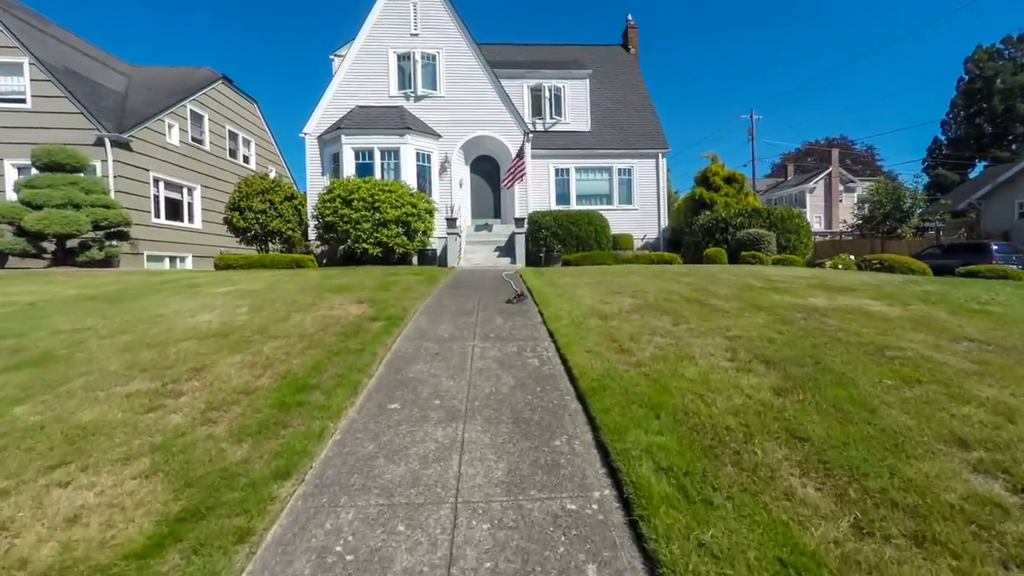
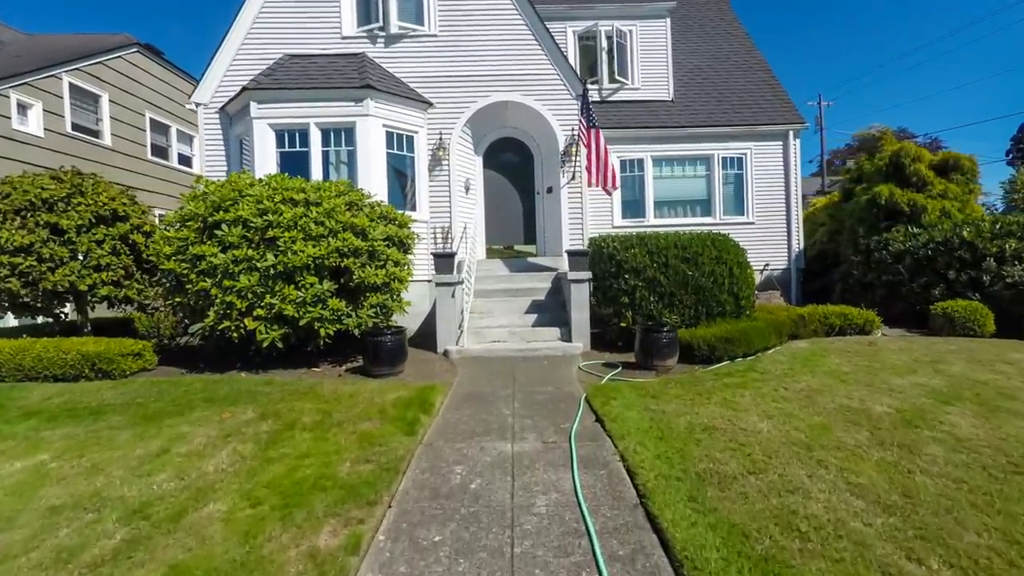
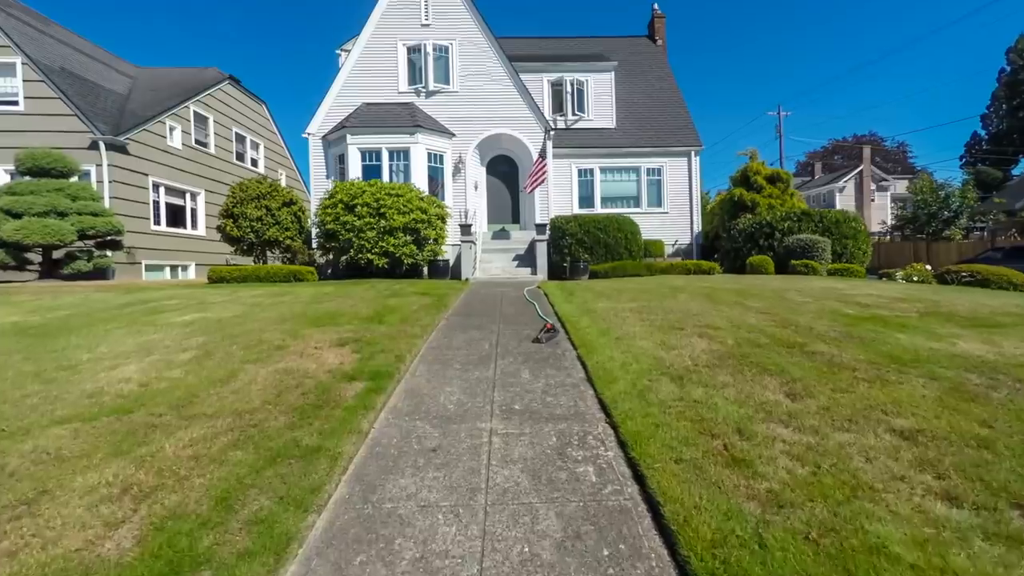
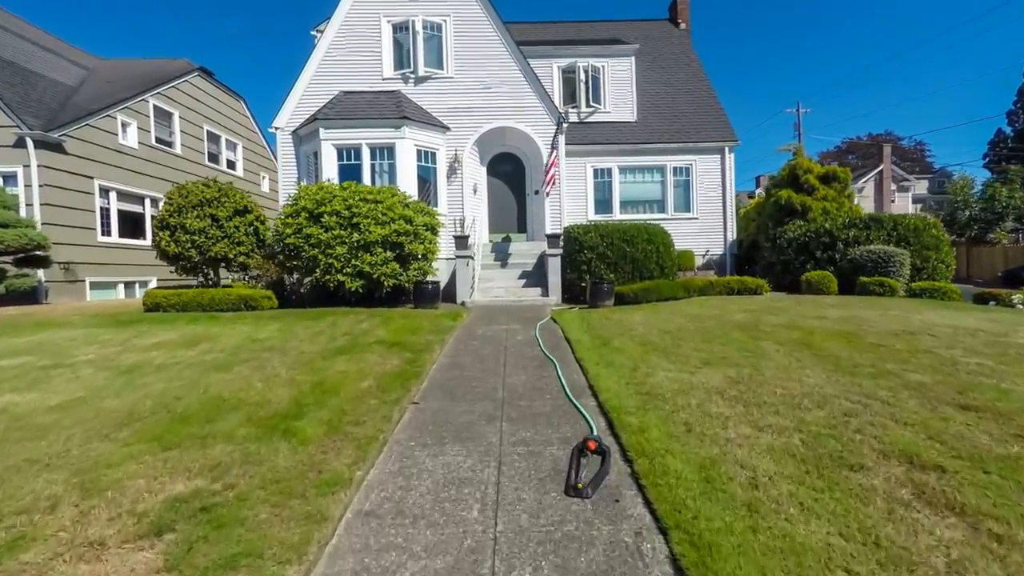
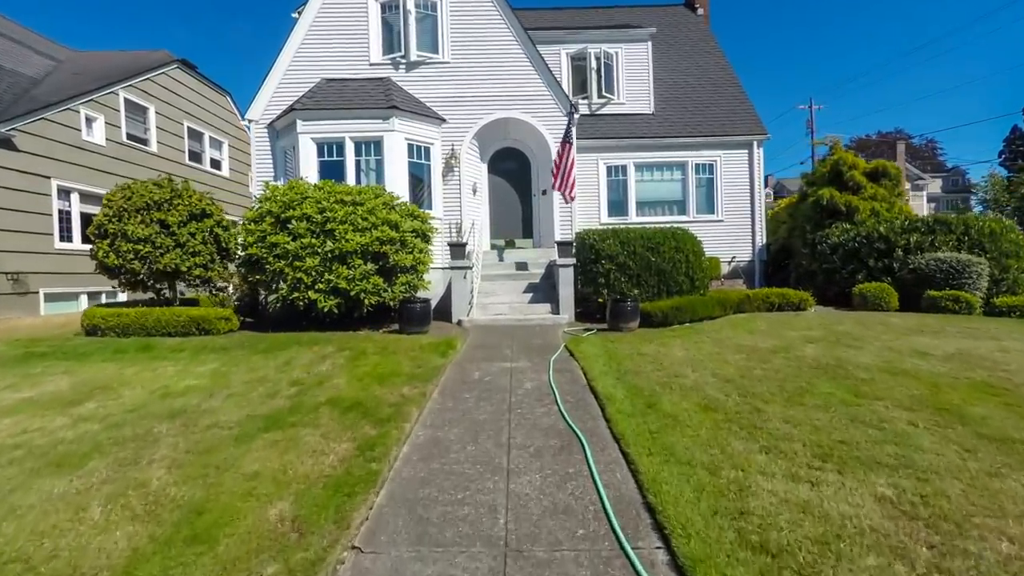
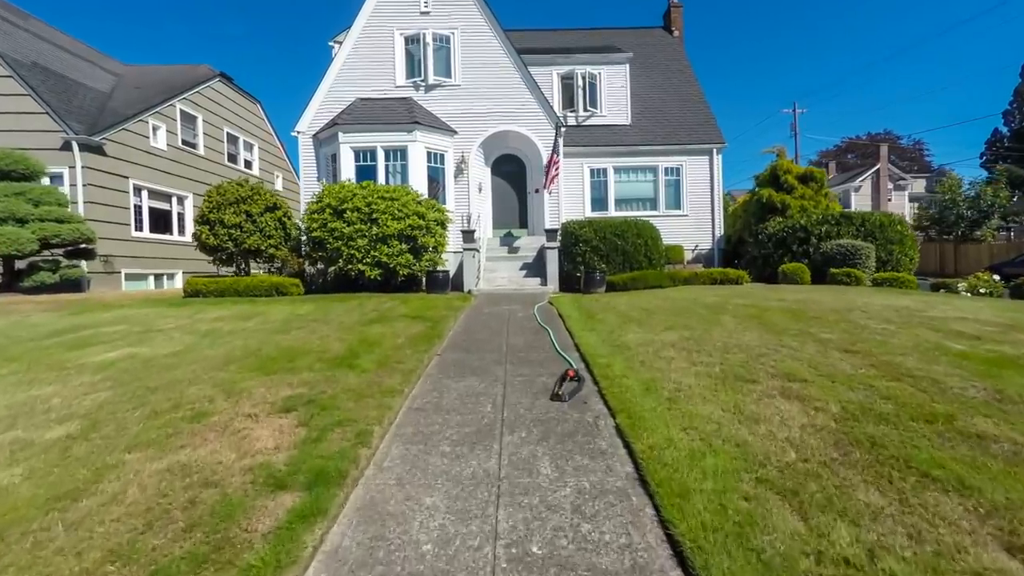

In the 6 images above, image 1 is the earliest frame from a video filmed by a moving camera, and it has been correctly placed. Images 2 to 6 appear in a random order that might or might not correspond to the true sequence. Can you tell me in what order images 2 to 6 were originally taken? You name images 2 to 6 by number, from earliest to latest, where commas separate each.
3, 6, 4, 5, 2
